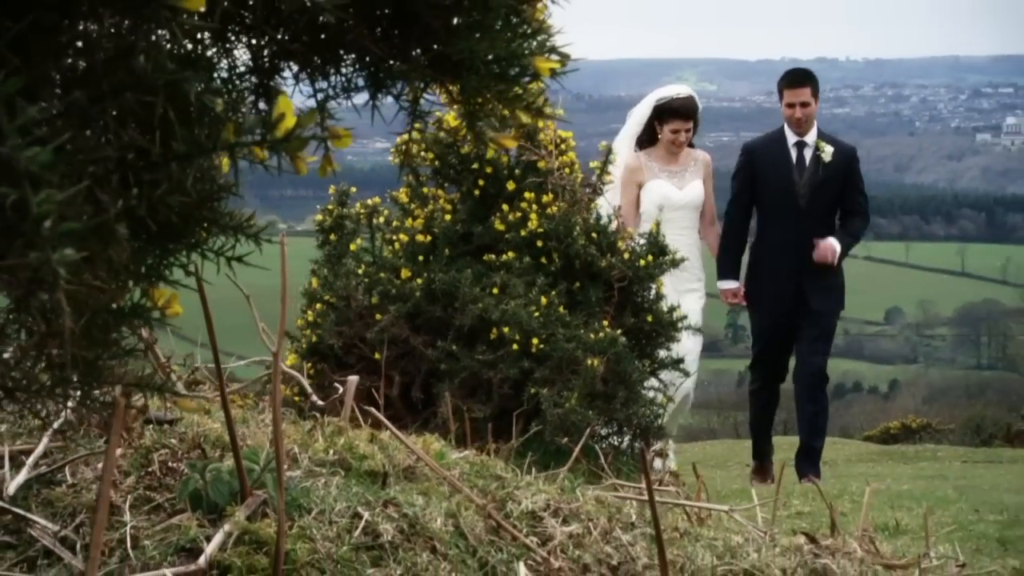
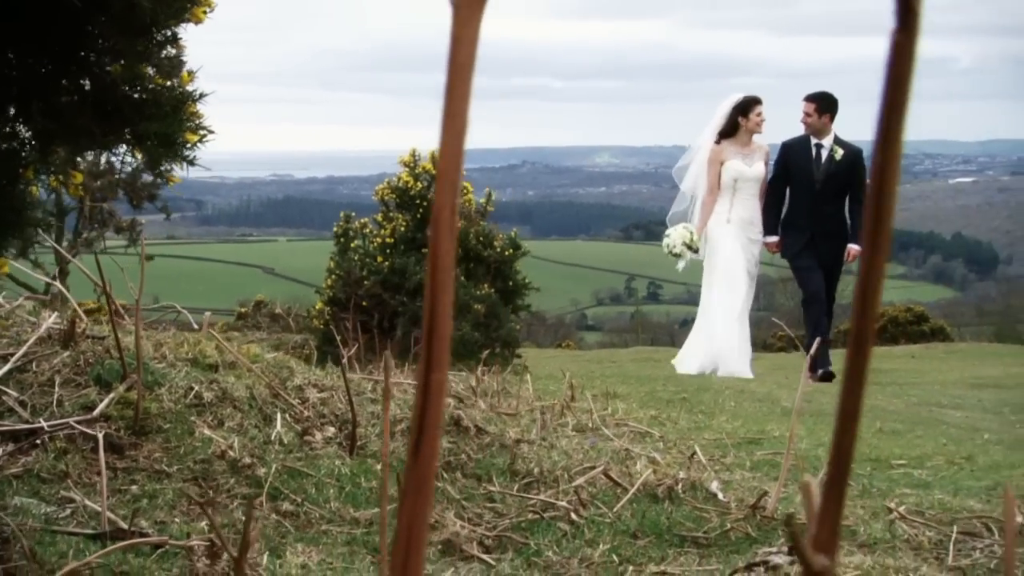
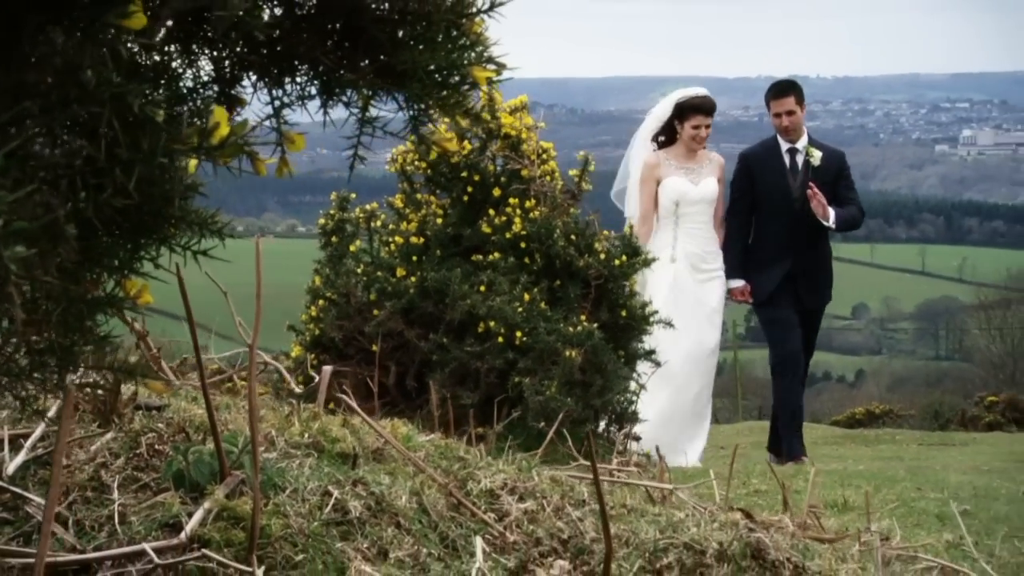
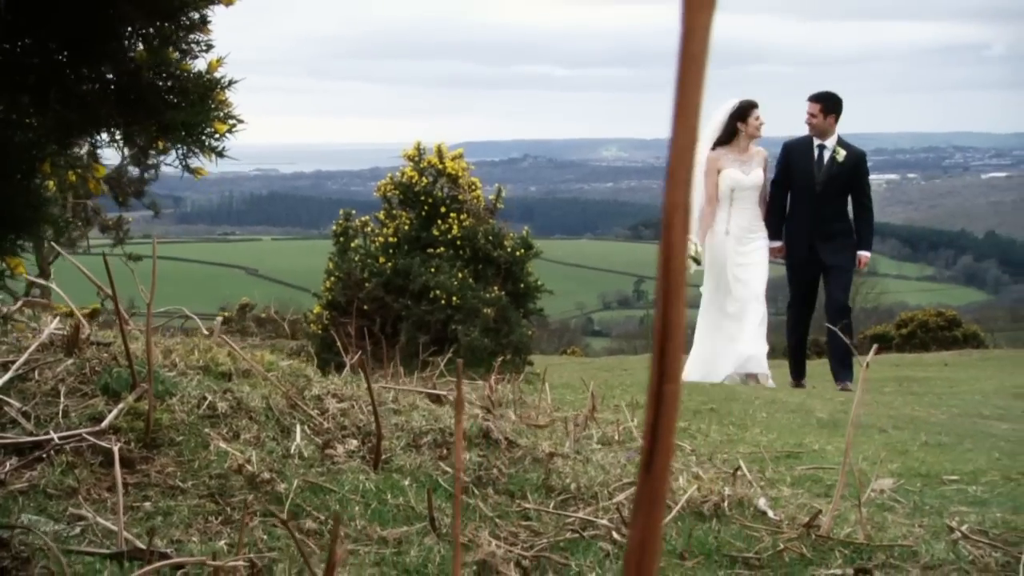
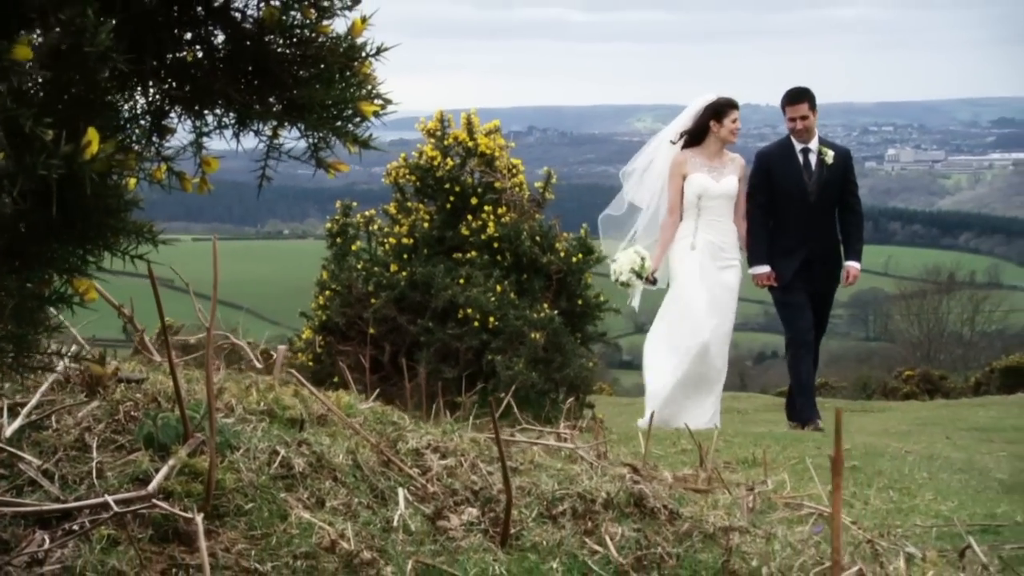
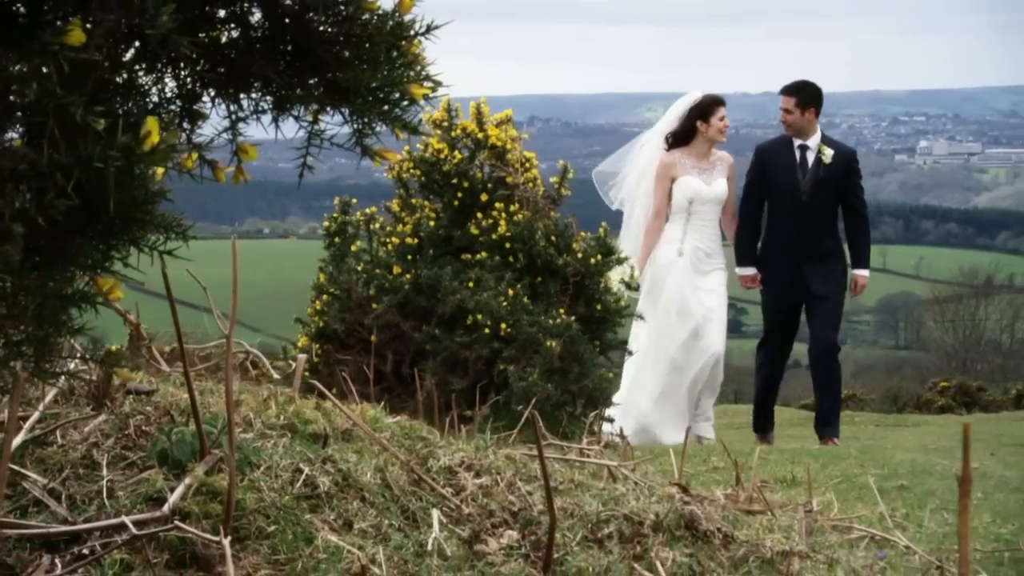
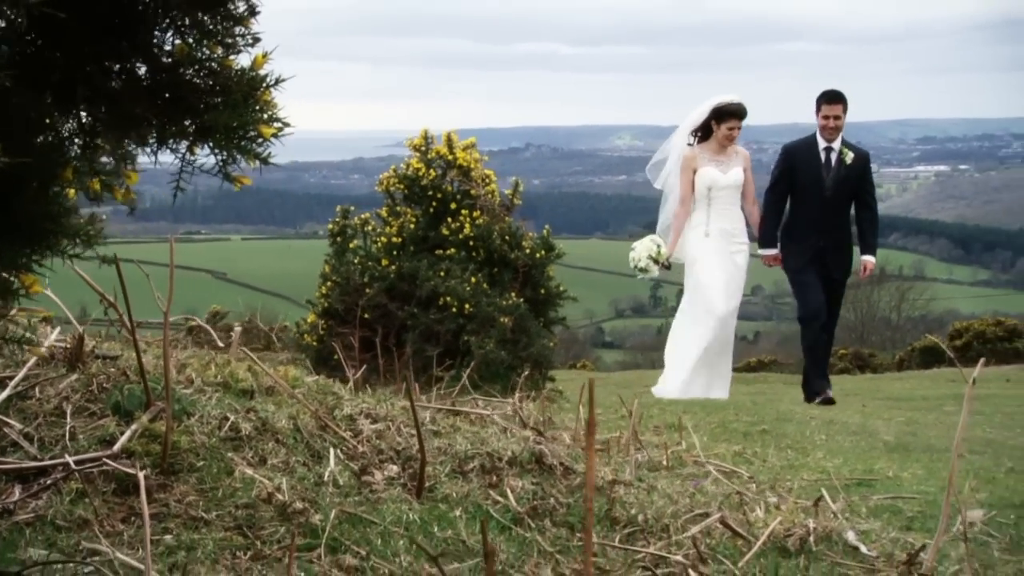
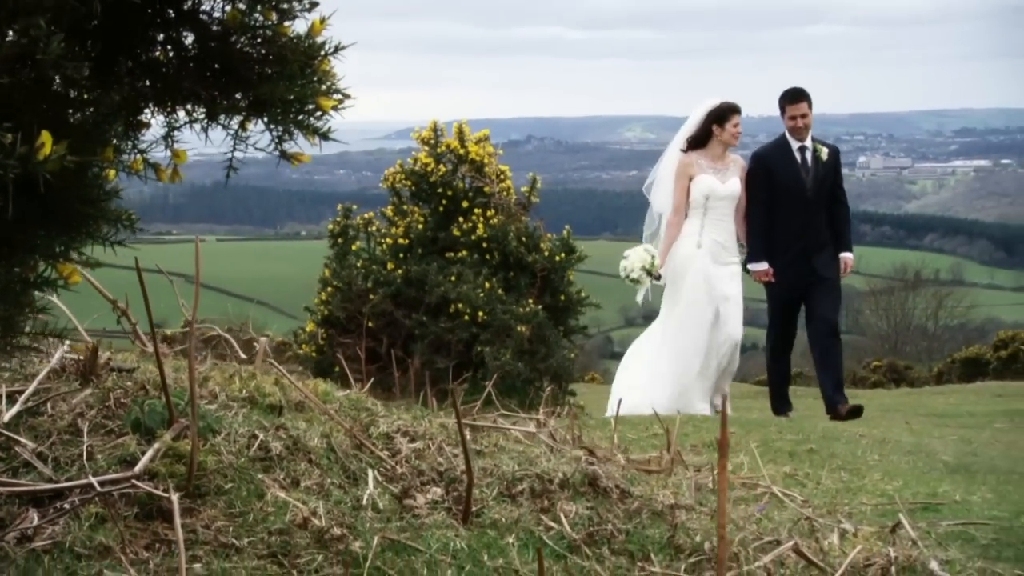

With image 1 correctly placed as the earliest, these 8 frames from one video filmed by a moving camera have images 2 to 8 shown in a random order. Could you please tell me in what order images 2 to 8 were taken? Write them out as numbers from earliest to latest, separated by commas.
3, 6, 5, 8, 7, 4, 2
